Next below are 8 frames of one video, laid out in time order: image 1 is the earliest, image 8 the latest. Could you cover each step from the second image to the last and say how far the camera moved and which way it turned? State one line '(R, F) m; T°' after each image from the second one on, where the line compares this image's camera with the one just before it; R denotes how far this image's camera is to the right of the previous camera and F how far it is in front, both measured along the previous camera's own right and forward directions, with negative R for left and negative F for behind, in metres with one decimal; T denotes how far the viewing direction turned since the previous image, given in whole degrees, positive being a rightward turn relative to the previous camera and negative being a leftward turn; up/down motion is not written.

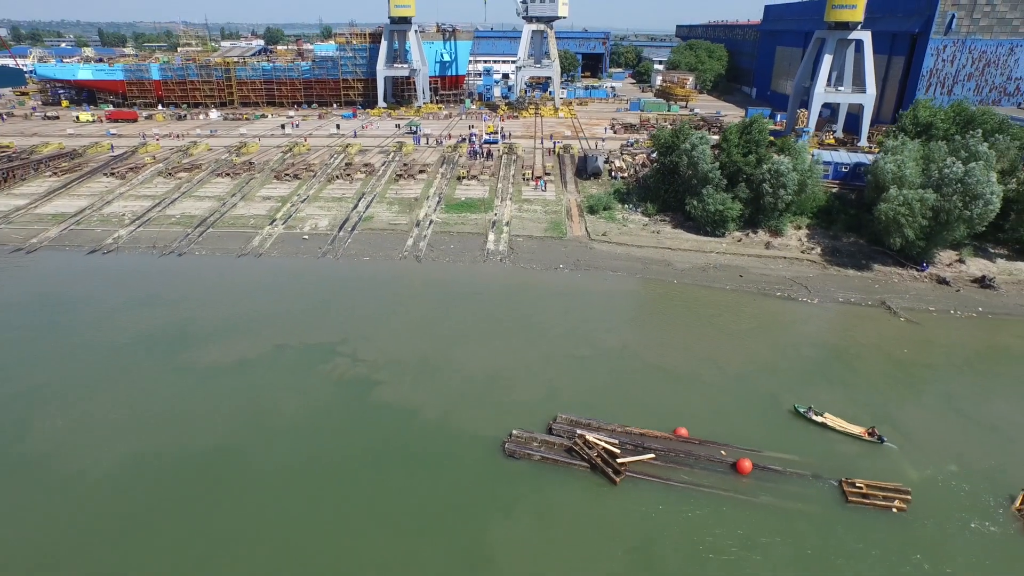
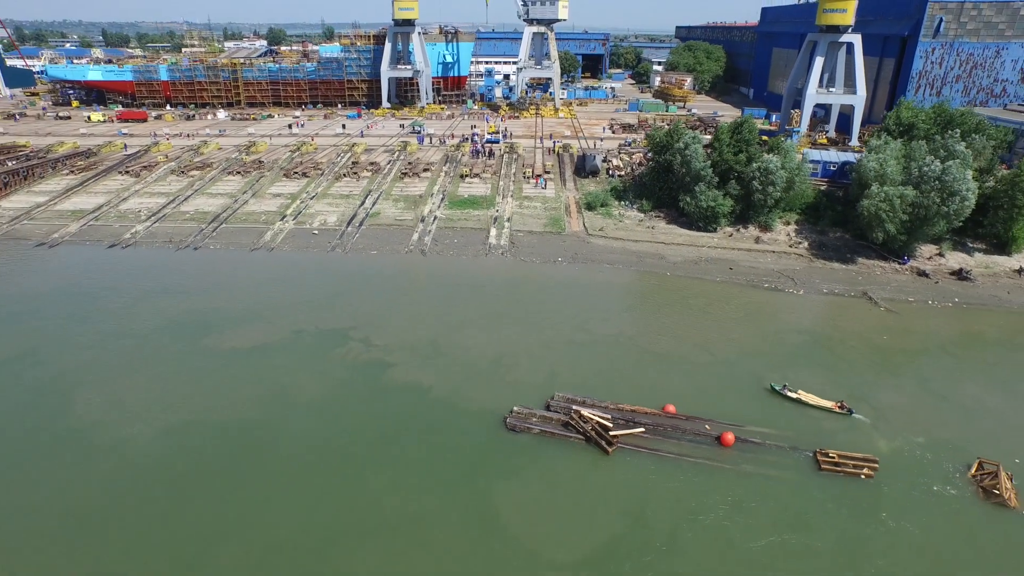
(0.0, -1.1) m; 0°
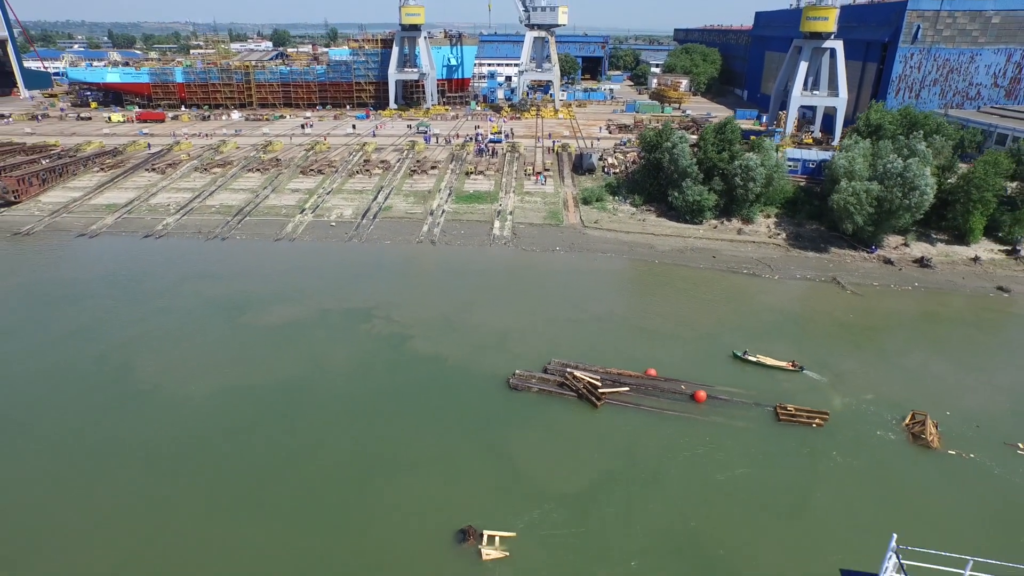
(0.0, -2.3) m; 0°
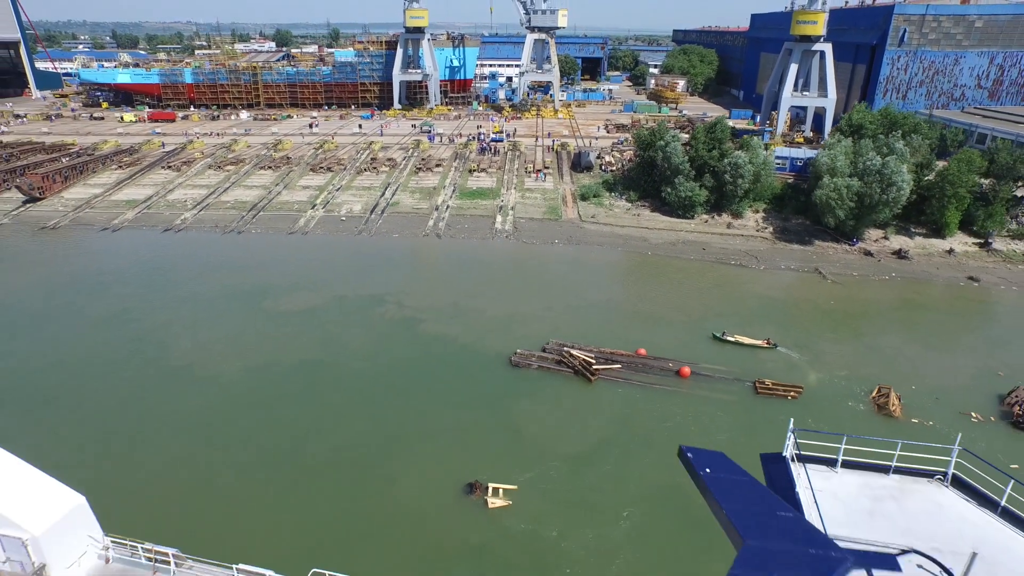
(0.0, -1.5) m; 0°
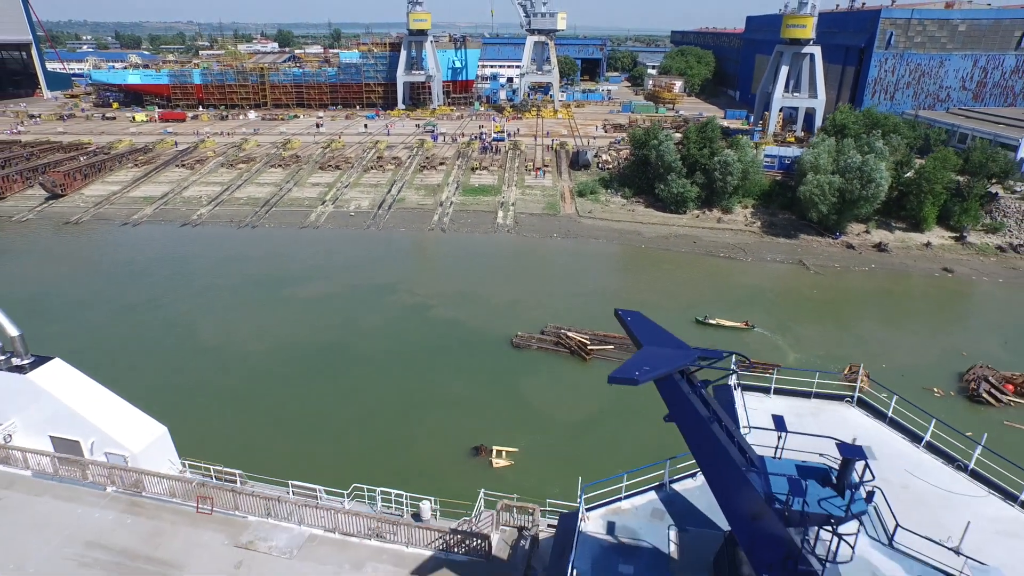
(0.0, -1.5) m; 0°
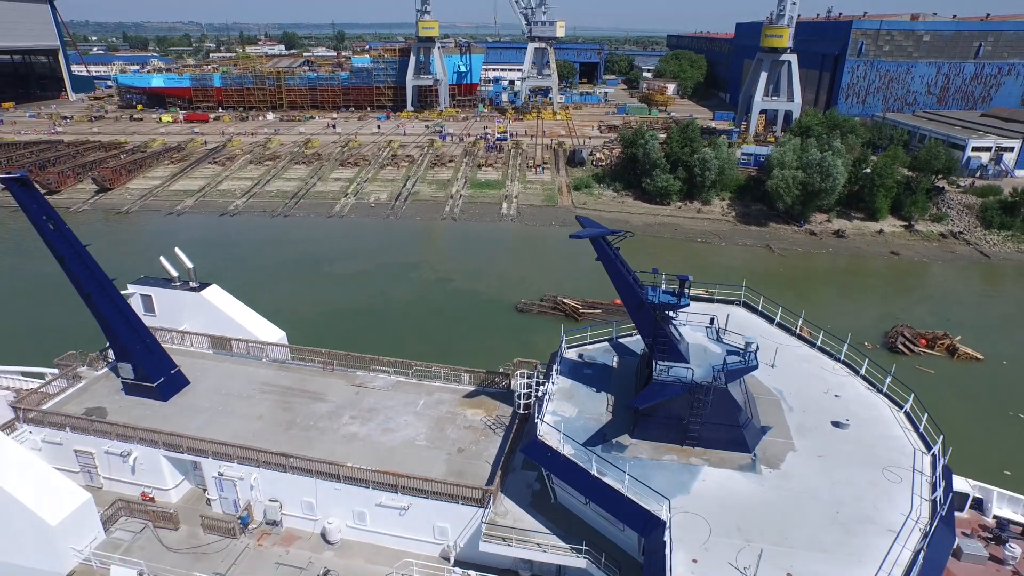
(-0.2, -3.9) m; 0°
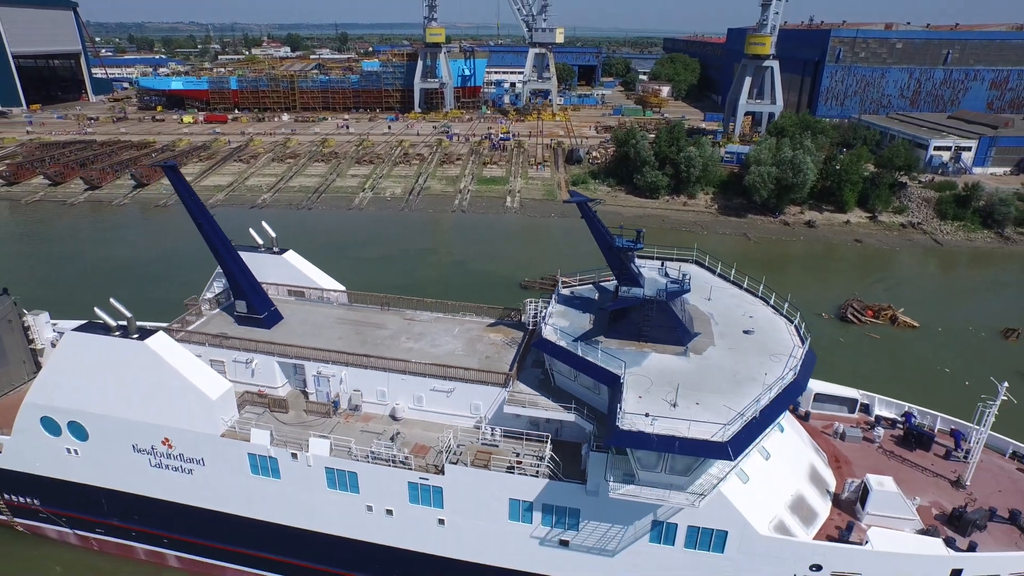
(-0.2, -3.5) m; 0°
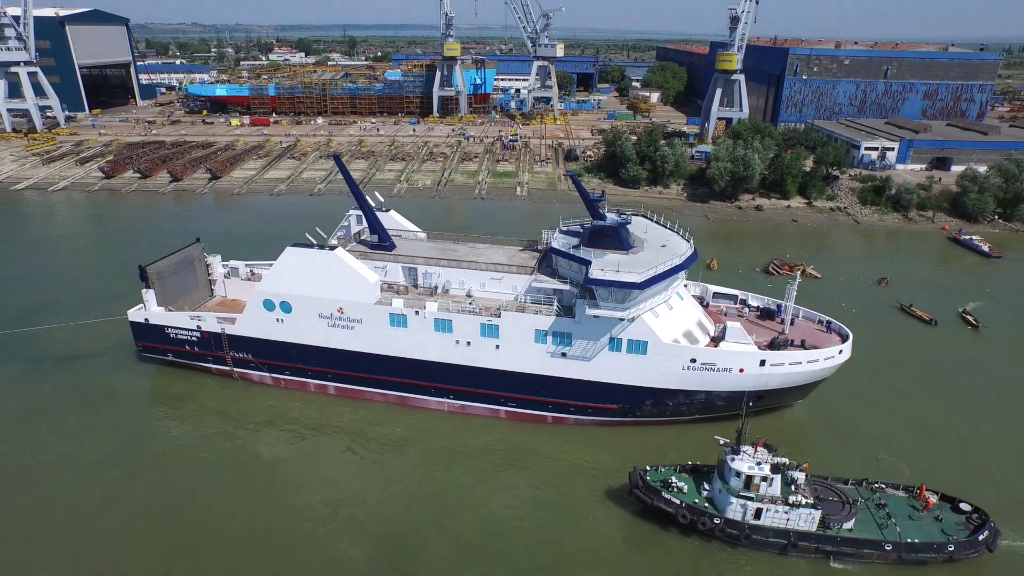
(-0.7, -9.0) m; 0°
